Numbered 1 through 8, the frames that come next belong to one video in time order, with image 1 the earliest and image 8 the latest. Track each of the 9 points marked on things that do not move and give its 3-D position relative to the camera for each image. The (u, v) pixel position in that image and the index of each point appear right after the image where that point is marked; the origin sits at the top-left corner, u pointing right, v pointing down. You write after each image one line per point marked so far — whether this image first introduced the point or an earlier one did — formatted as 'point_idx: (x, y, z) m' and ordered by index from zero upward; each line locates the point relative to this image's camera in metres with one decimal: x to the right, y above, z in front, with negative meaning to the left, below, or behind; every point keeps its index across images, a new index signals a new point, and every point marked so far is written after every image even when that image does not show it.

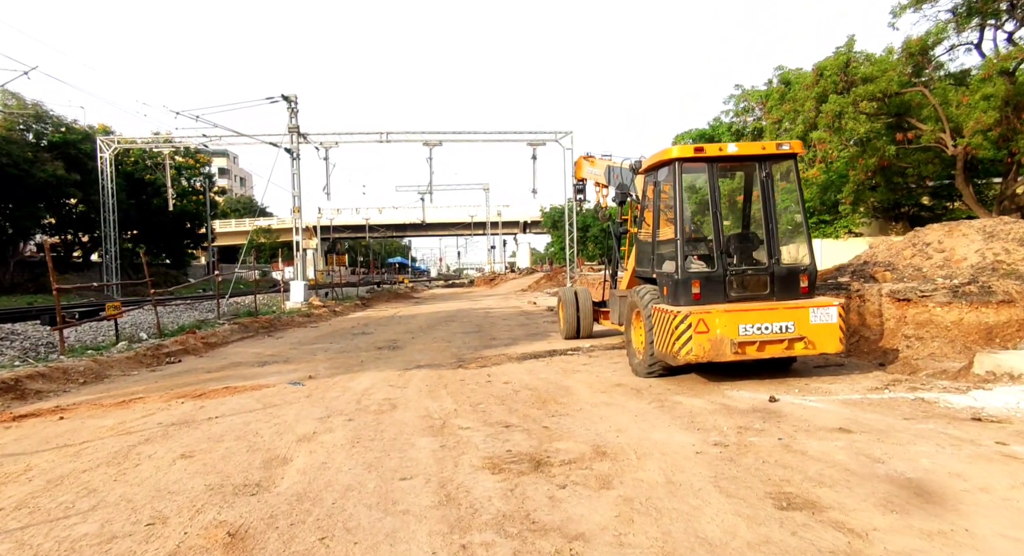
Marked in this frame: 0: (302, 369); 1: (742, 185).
0: (-3.5, -1.5, +10.7) m
1: (+2.8, +1.1, +8.0) m
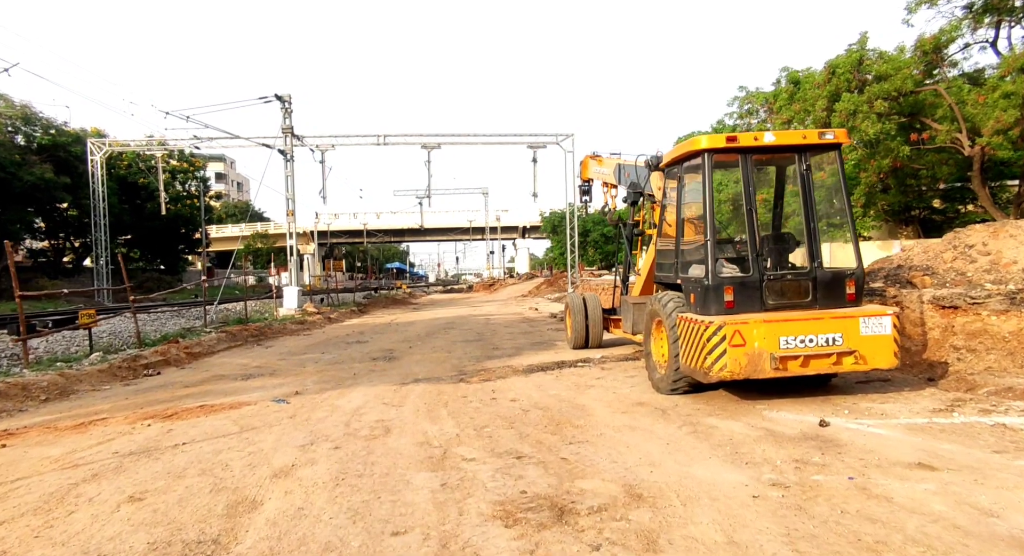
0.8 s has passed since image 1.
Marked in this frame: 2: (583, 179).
0: (-3.4, -1.6, +9.8) m
1: (+2.9, +1.1, +7.1) m
2: (+1.9, +2.6, +16.8) m
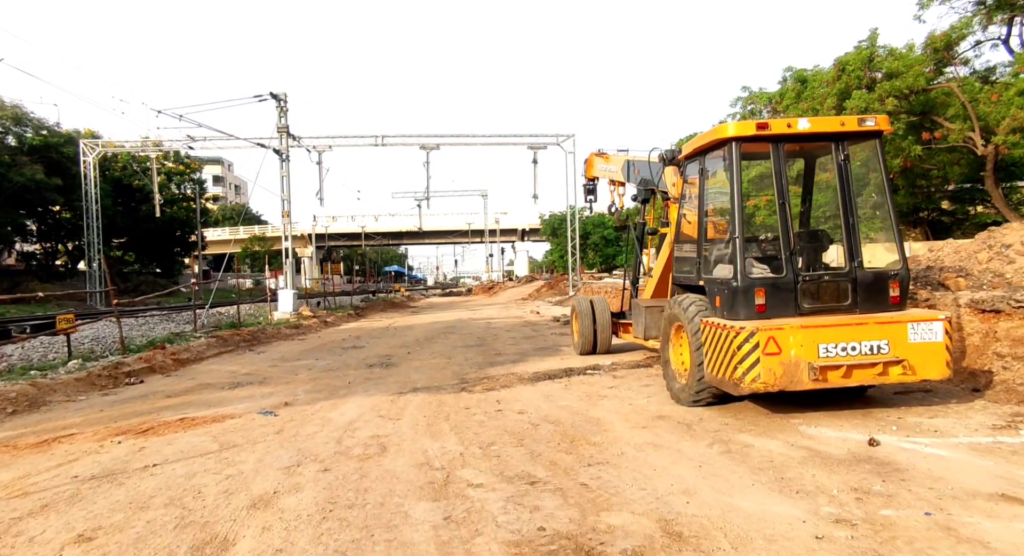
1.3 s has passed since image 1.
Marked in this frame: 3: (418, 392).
0: (-3.3, -1.6, +9.2) m
1: (+3.0, +1.1, +6.5) m
2: (+1.9, +2.5, +16.2) m
3: (-1.3, -1.6, +9.1) m
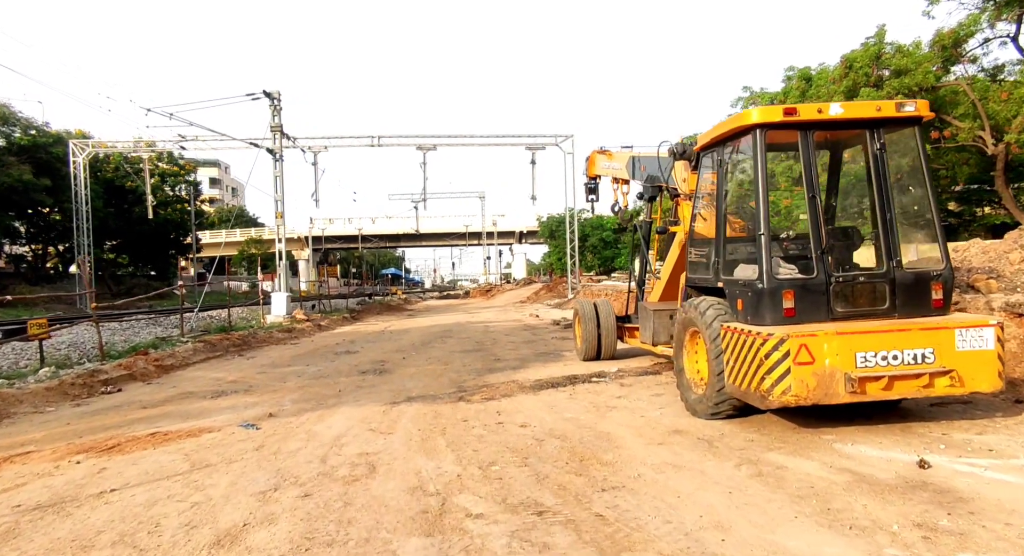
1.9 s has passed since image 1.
0: (-3.3, -1.7, +8.6) m
1: (+3.0, +1.1, +5.9) m
2: (+1.9, +2.4, +15.6) m
3: (-1.3, -1.6, +8.5) m
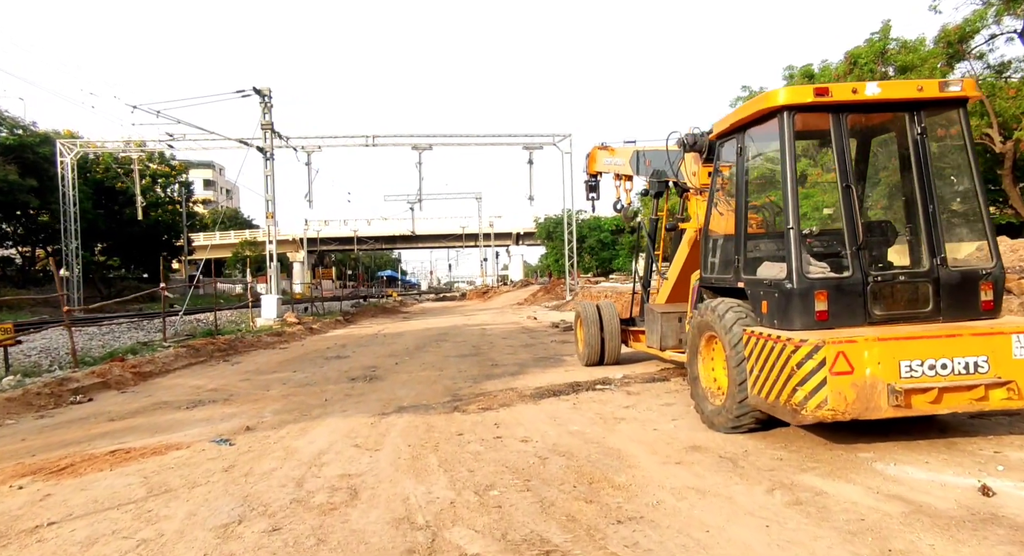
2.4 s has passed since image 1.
0: (-3.3, -1.7, +8.0) m
1: (+3.0, +1.1, +5.3) m
2: (+1.8, +2.4, +15.0) m
3: (-1.3, -1.6, +7.9) m
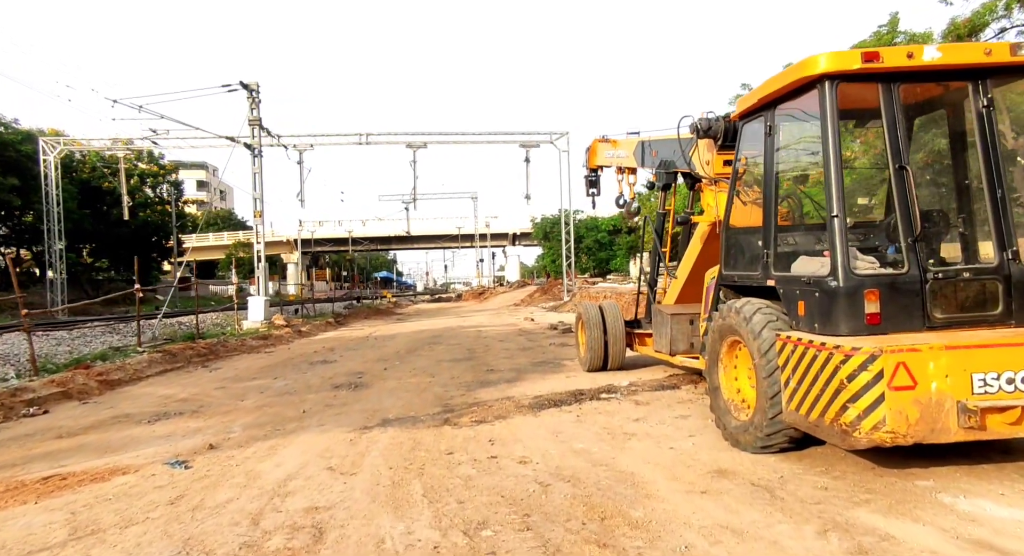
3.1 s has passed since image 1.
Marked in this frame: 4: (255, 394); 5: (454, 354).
0: (-3.4, -1.7, +7.2) m
1: (+3.0, +1.1, +4.6) m
2: (+1.8, +2.4, +14.2) m
3: (-1.4, -1.6, +7.1) m
4: (-3.7, -1.7, +9.4) m
5: (-1.3, -1.6, +14.1) m
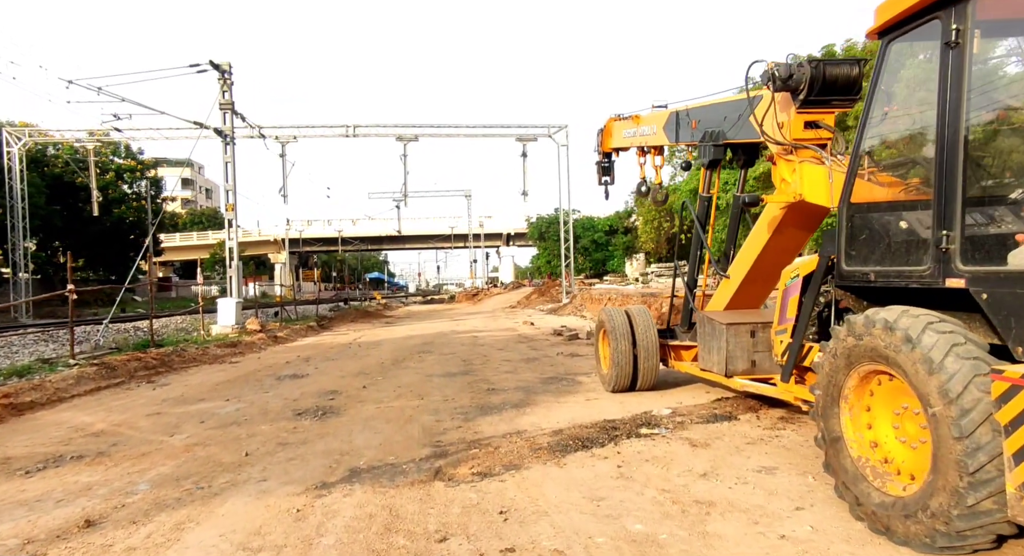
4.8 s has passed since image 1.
0: (-3.2, -1.6, +5.2) m
1: (+3.2, +1.1, +2.6) m
2: (+1.8, +2.4, +12.3) m
3: (-1.2, -1.6, +5.1) m
4: (-3.6, -1.7, +7.4) m
5: (-1.2, -1.6, +12.1) m
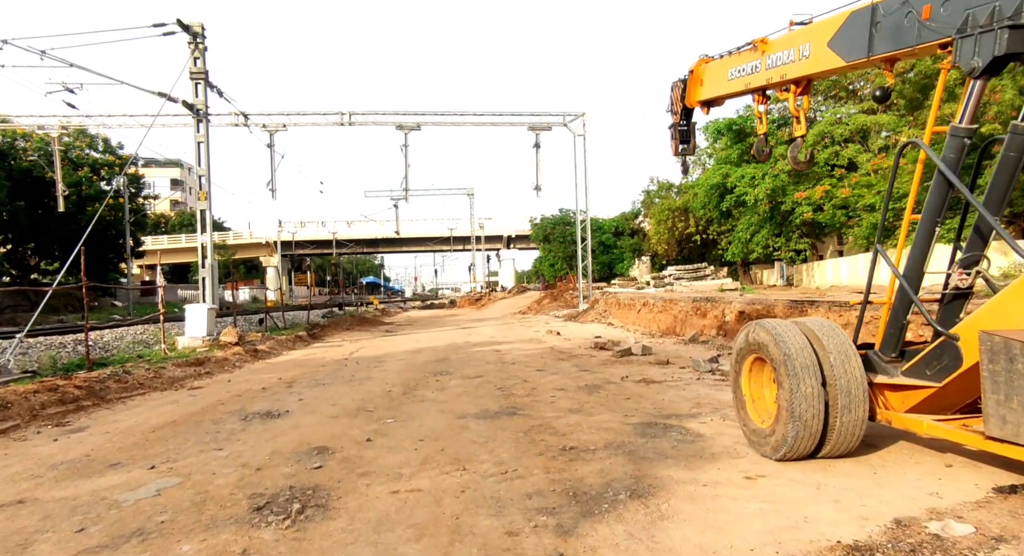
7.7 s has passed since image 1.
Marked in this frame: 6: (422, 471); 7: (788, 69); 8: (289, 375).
0: (-2.4, -1.6, +1.7) m
1: (+4.0, +1.2, -0.7) m
2: (+2.6, +2.4, +8.9) m
3: (-0.4, -1.5, +1.7) m
4: (-2.8, -1.6, +4.0) m
5: (-0.4, -1.6, +8.7) m
6: (-0.7, -1.6, +5.4) m
7: (+3.0, +2.2, +7.0) m
8: (-4.2, -1.9, +12.3) m
